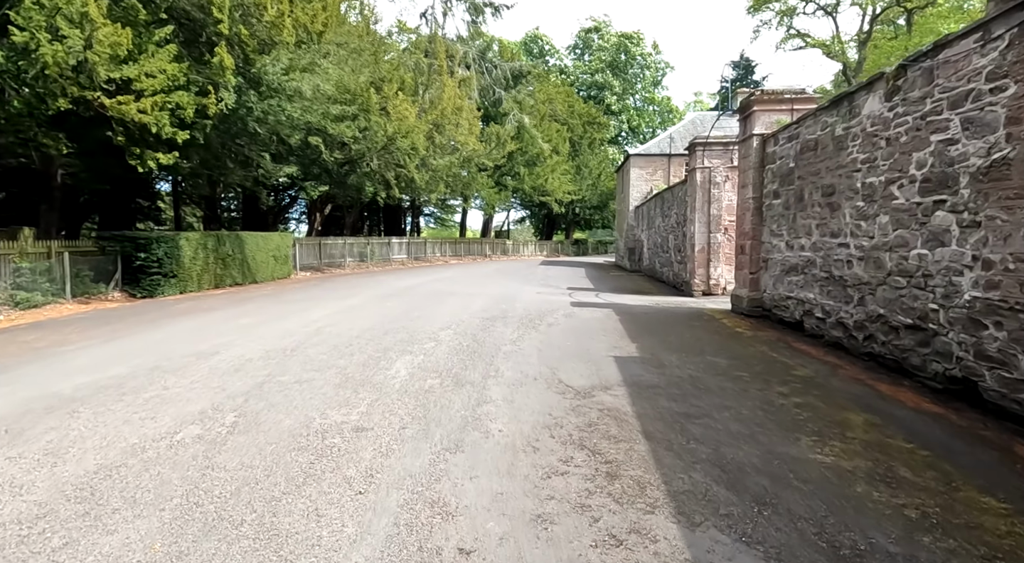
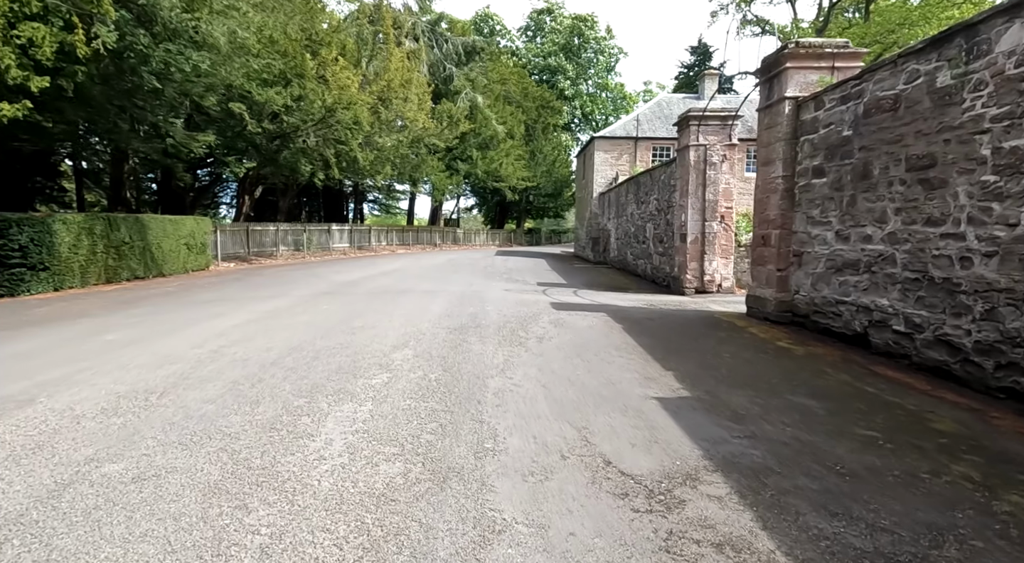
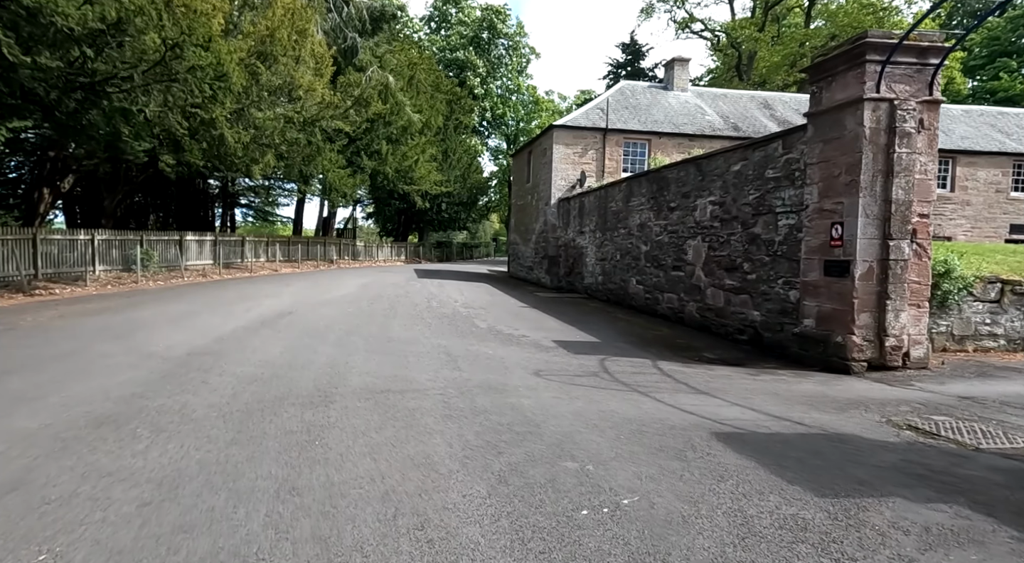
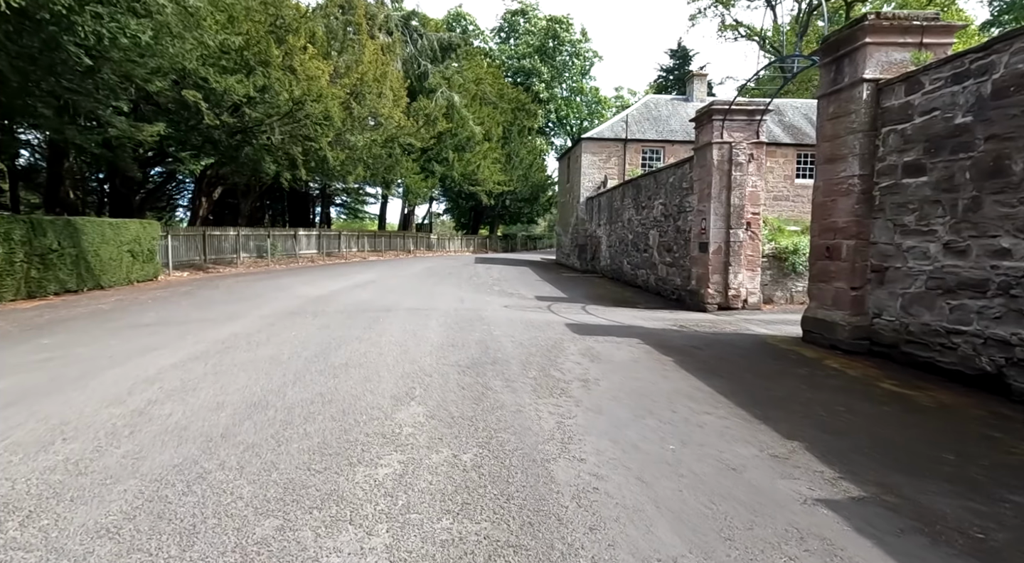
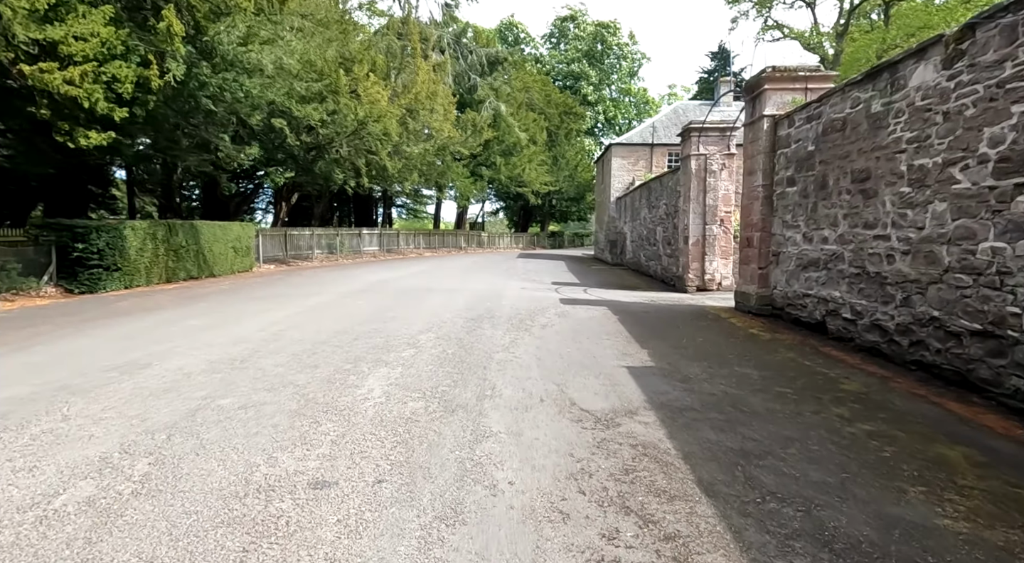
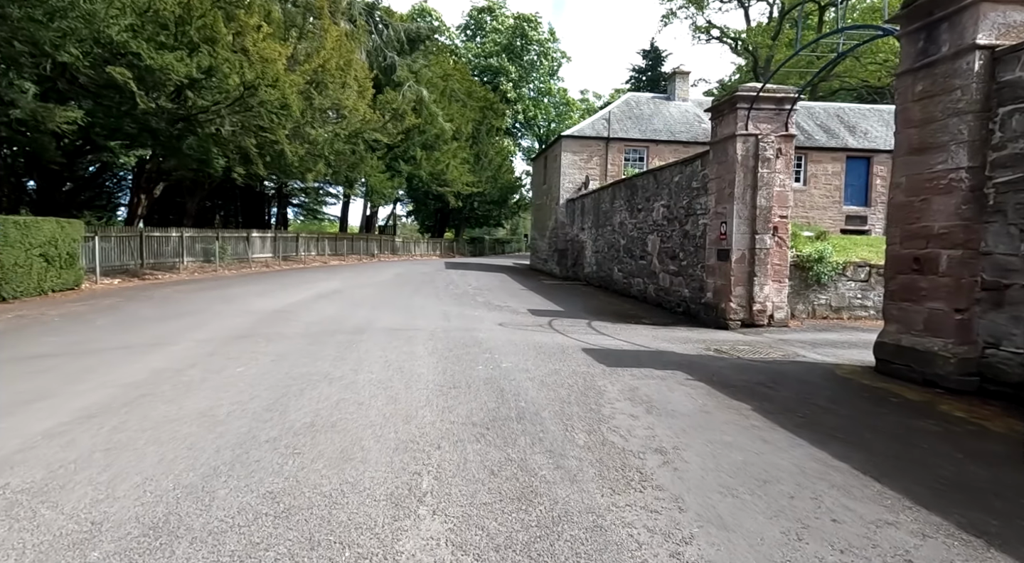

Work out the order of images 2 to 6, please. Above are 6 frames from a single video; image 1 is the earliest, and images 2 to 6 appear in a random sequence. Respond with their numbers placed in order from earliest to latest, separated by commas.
5, 2, 4, 6, 3
